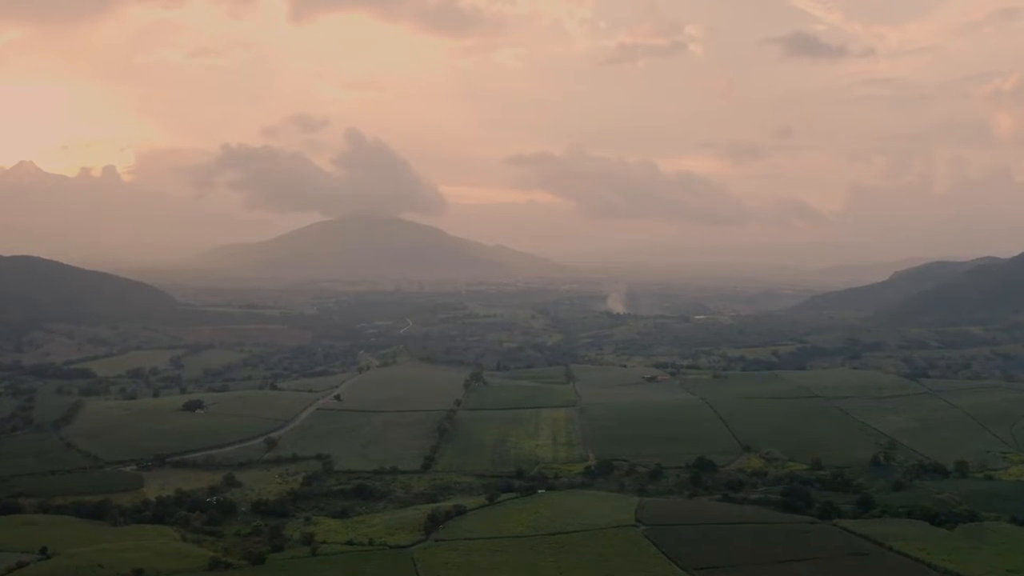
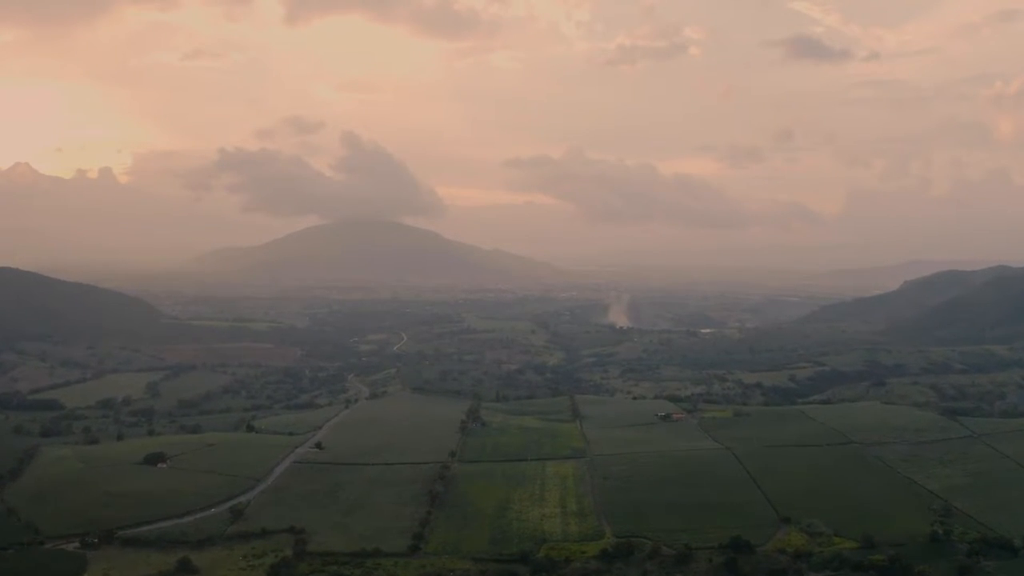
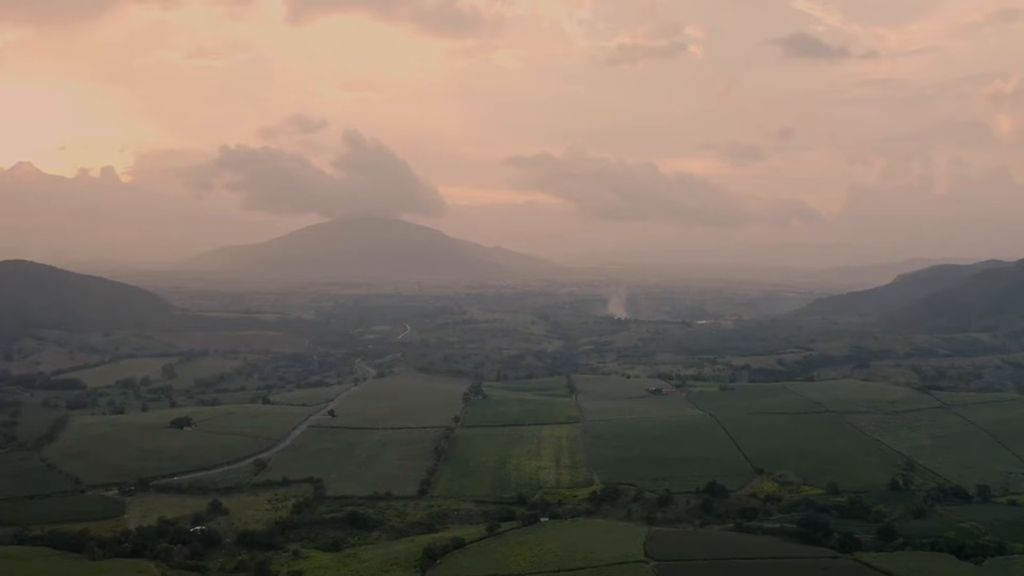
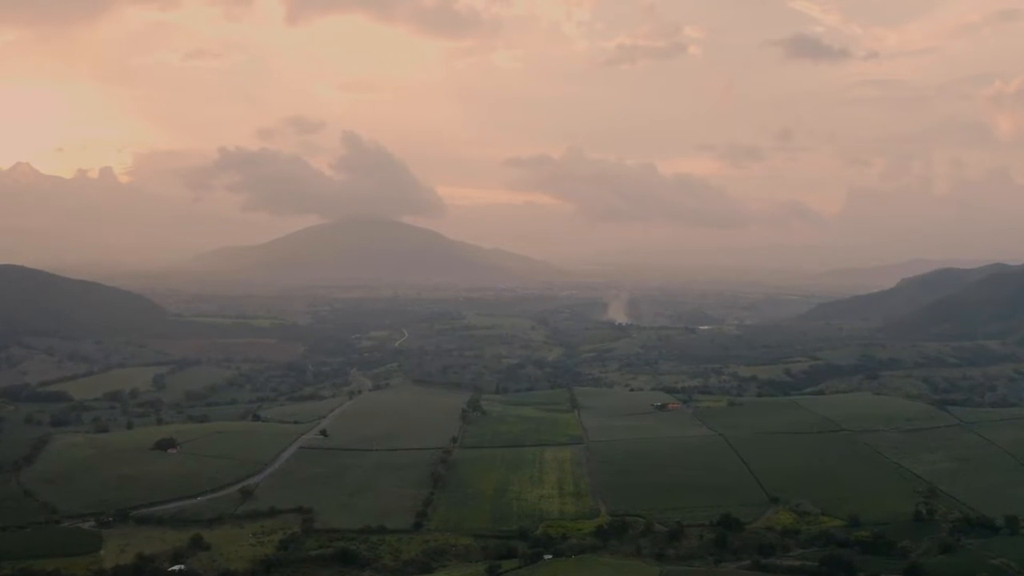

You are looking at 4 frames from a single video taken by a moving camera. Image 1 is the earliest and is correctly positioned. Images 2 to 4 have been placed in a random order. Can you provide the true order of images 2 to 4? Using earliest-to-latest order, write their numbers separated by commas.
3, 4, 2
